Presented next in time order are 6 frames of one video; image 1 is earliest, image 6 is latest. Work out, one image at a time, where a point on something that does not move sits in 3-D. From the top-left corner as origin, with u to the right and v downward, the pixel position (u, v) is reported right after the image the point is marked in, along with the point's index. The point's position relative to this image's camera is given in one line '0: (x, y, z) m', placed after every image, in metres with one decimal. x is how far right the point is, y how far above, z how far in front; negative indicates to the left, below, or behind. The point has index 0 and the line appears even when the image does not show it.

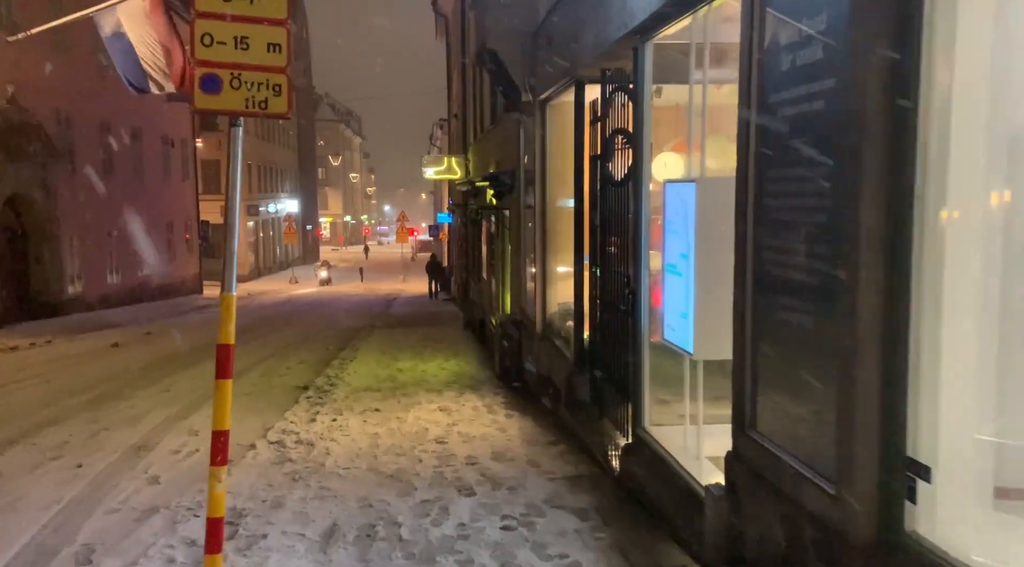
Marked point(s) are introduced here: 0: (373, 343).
0: (-2.9, -1.2, +17.4) m
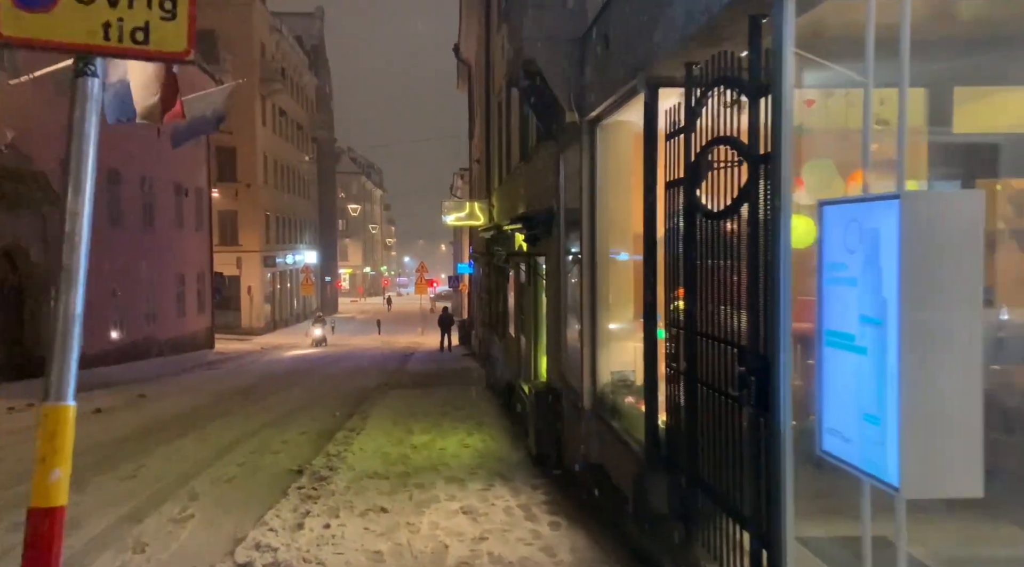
0: (-2.3, -2.3, +15.4) m
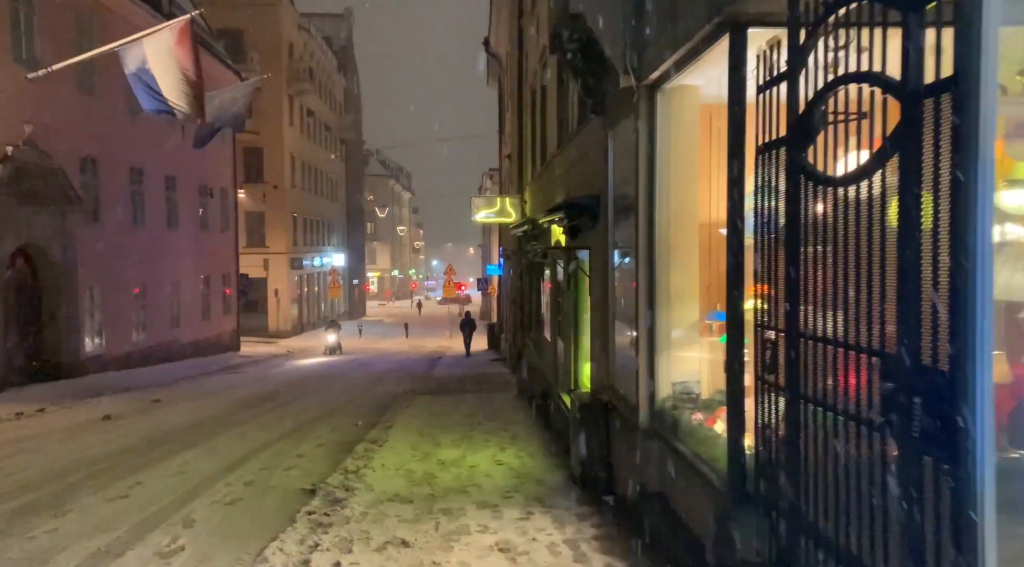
0: (-1.7, -2.3, +14.3) m
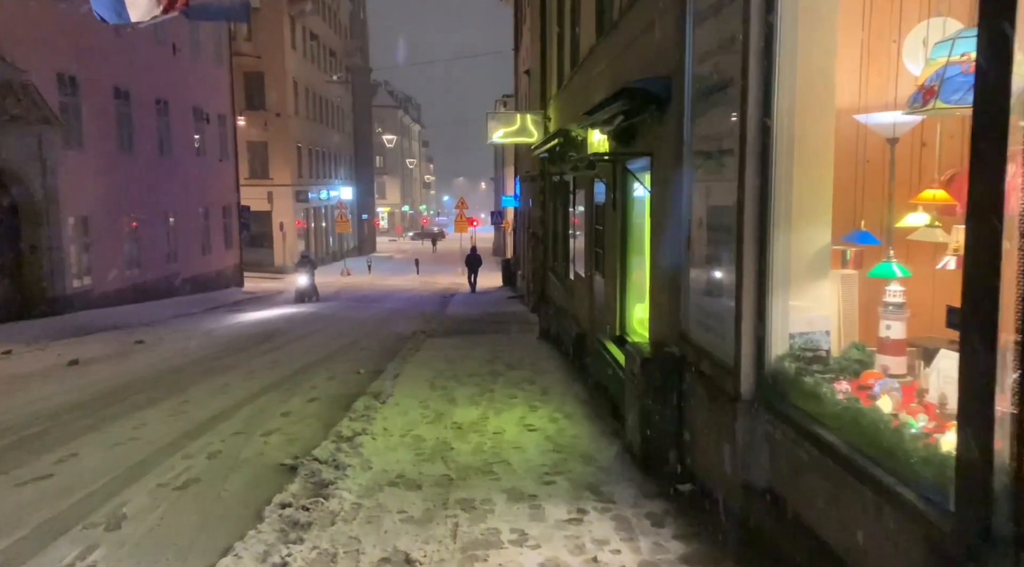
0: (-1.3, -1.2, +12.4) m
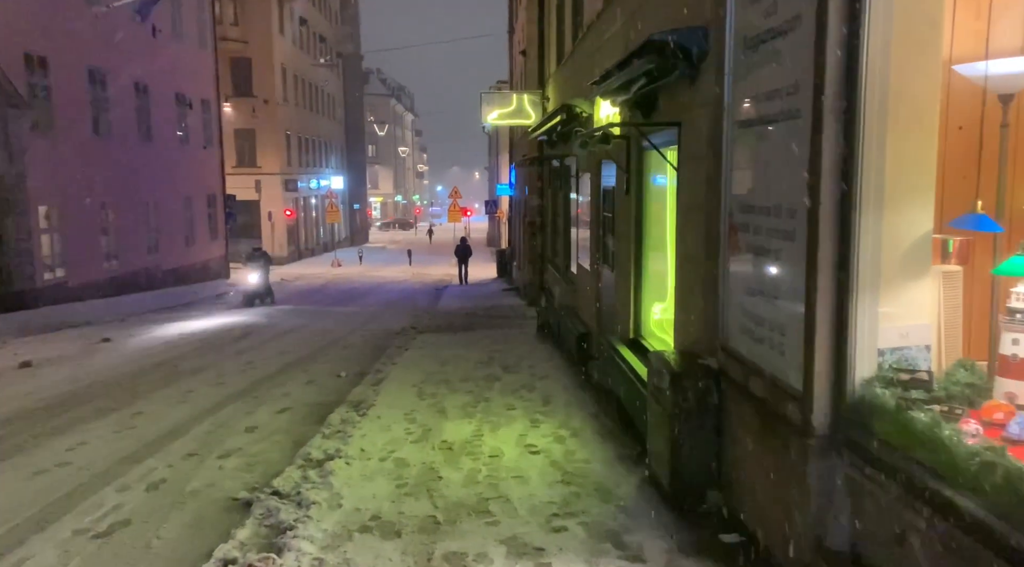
0: (-1.4, -1.1, +11.2) m
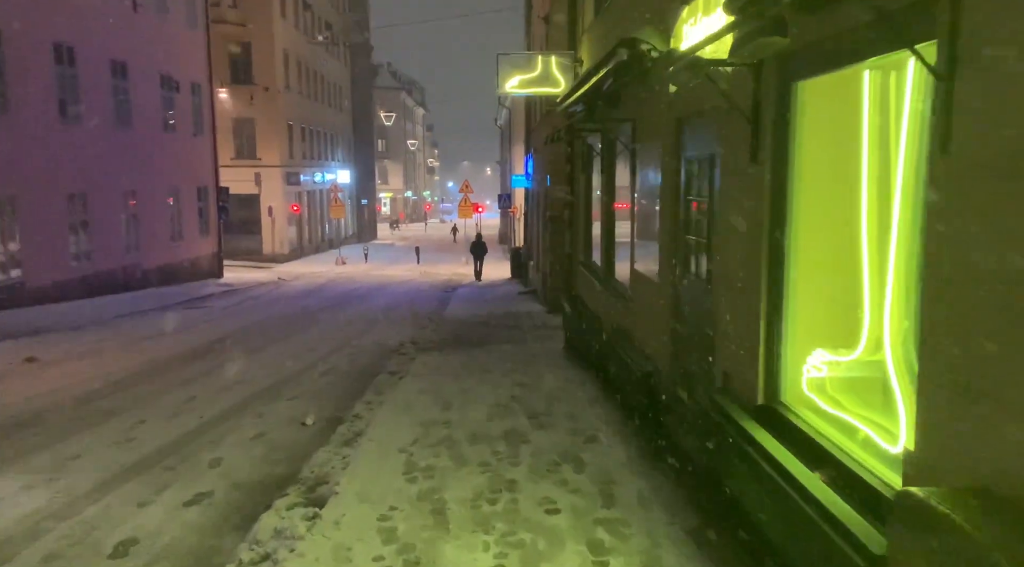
0: (-1.1, -1.2, +8.1) m
